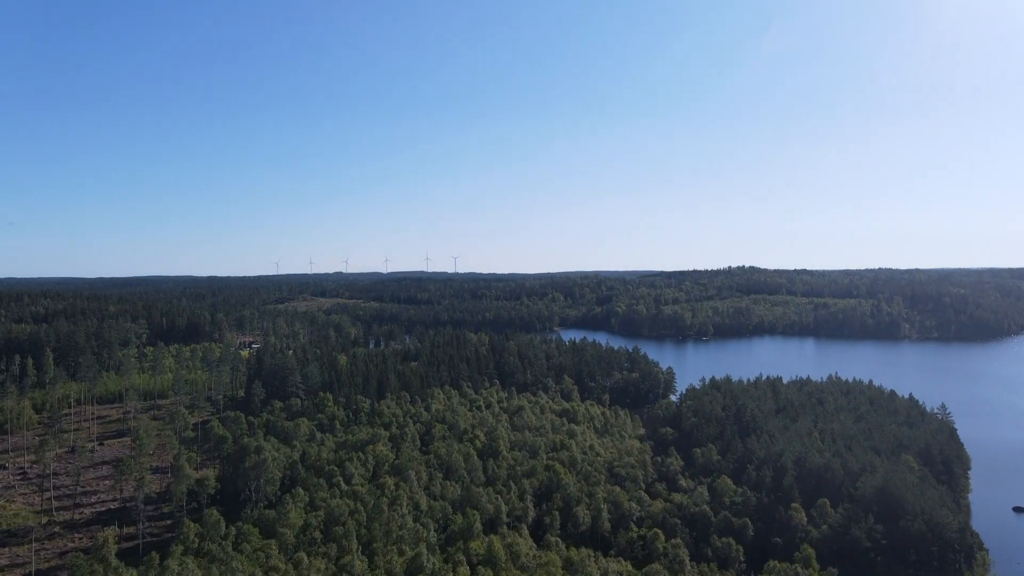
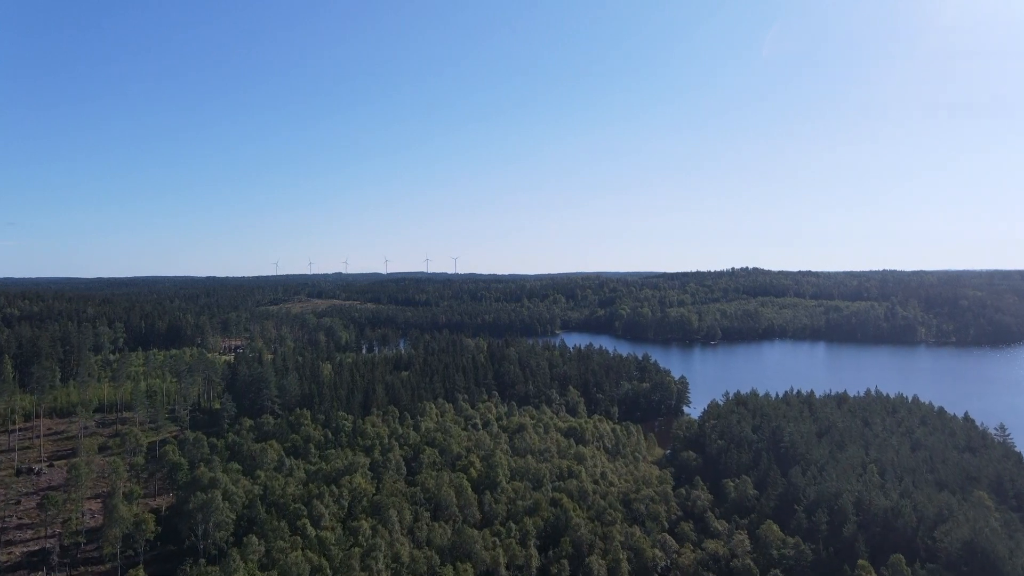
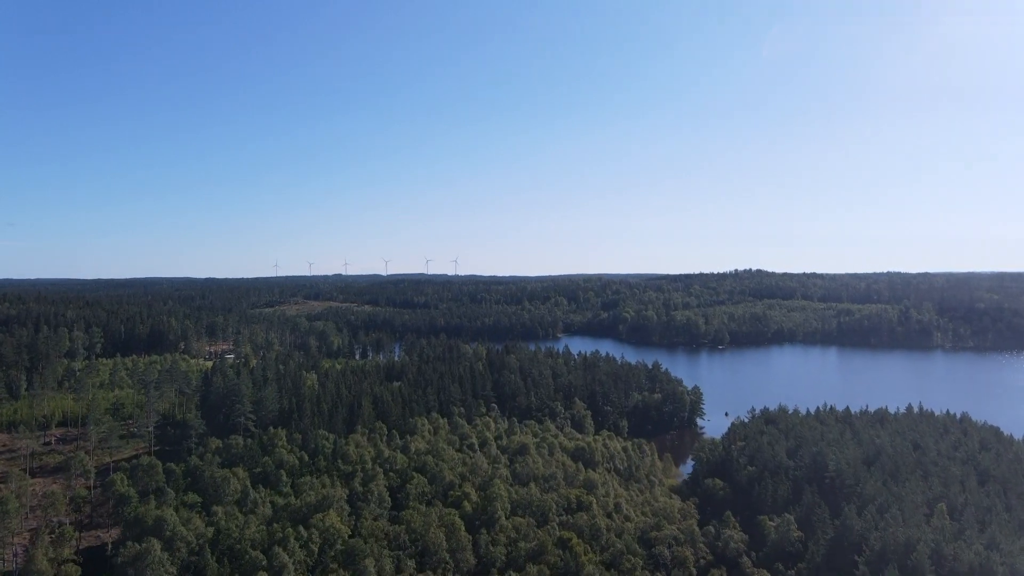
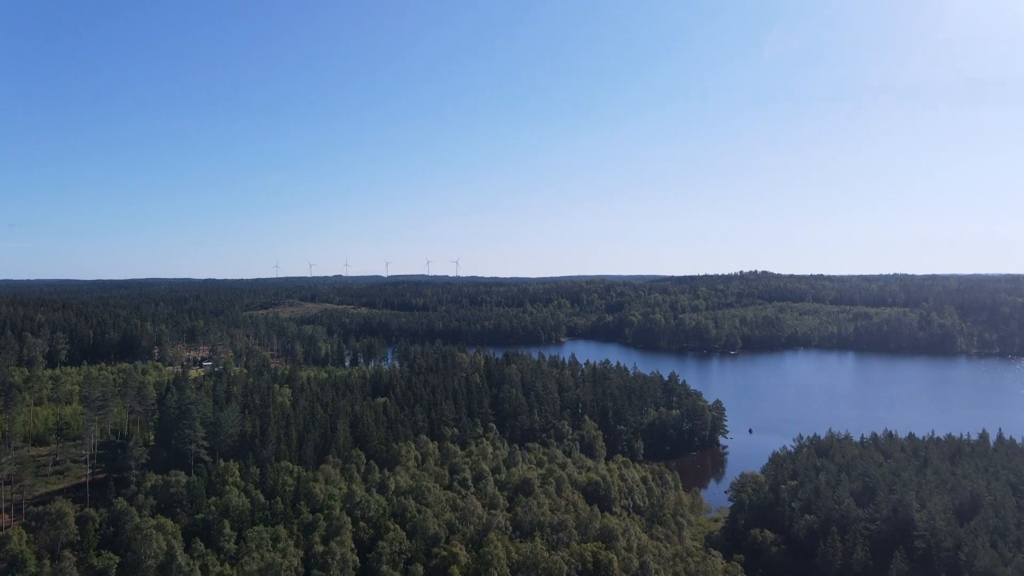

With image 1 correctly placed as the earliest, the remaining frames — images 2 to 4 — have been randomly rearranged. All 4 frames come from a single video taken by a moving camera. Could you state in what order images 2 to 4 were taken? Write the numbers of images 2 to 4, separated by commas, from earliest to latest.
2, 3, 4
